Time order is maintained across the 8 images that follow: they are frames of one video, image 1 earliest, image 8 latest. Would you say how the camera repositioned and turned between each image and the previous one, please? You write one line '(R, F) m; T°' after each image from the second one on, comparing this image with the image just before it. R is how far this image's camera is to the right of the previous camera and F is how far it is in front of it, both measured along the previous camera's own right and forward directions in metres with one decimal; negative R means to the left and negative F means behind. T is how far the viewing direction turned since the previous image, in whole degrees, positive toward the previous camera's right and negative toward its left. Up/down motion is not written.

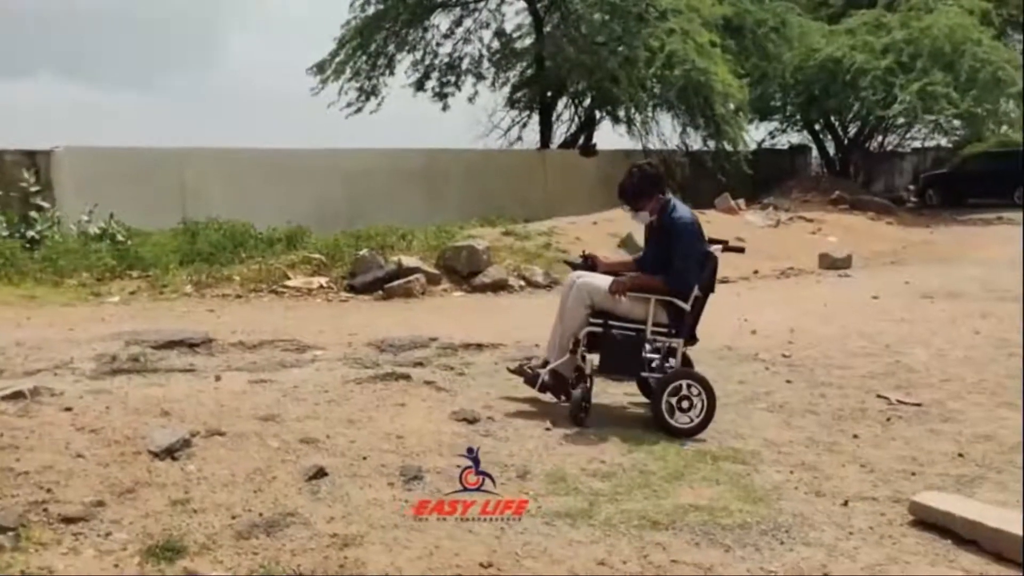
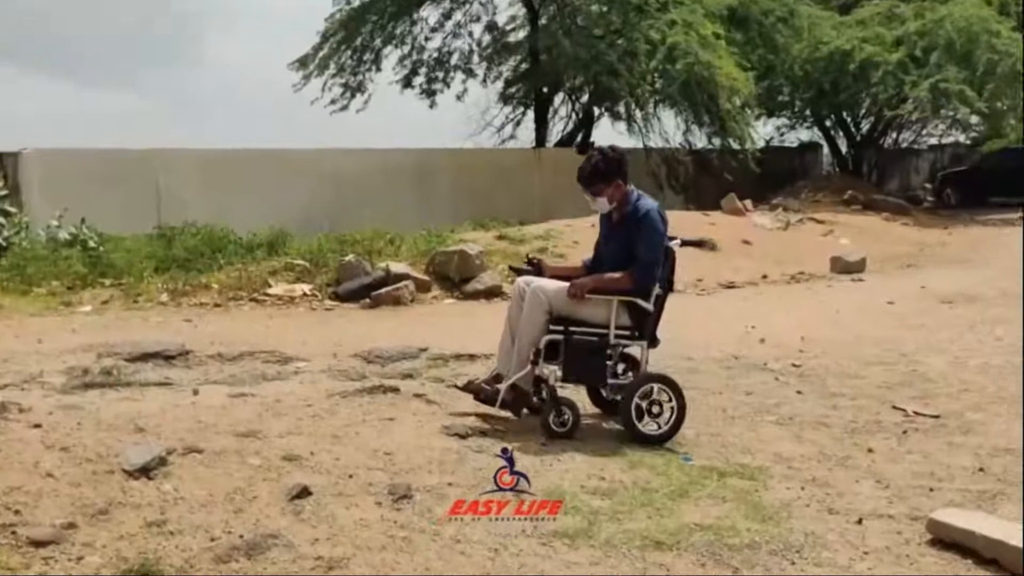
(0.0, +0.3) m; 0°
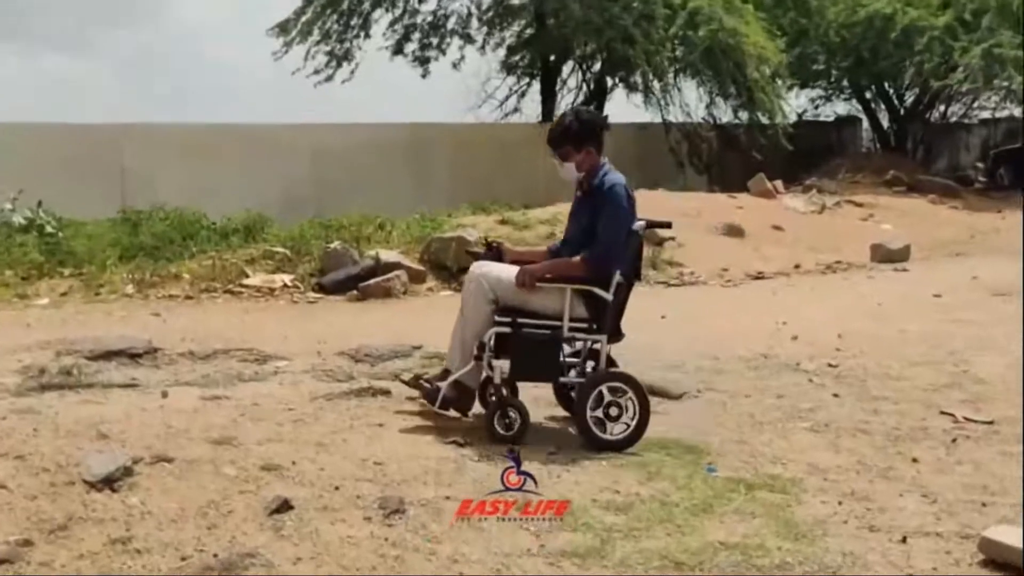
(0.0, +0.6) m; -1°
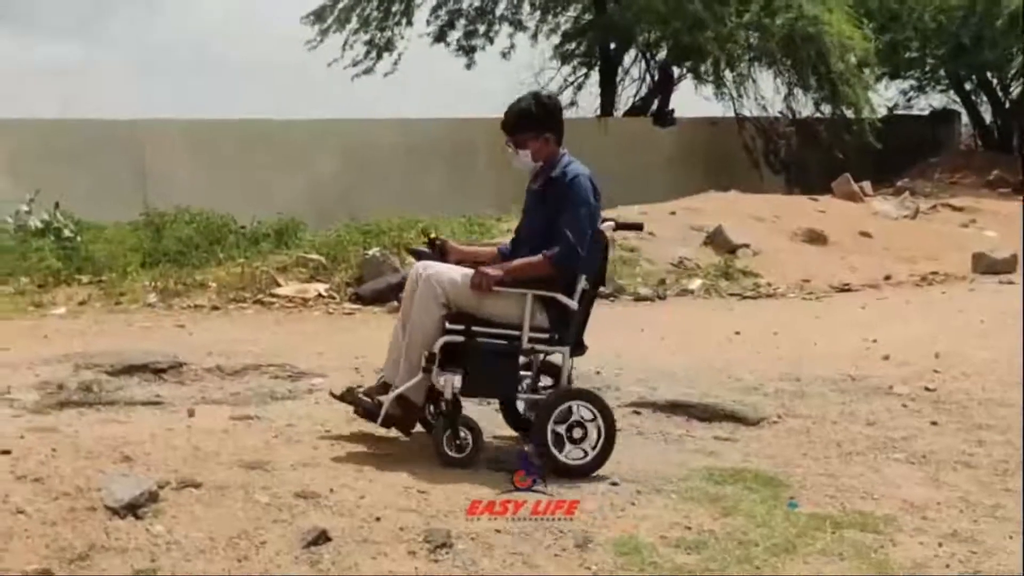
(+0.1, +0.5) m; -4°
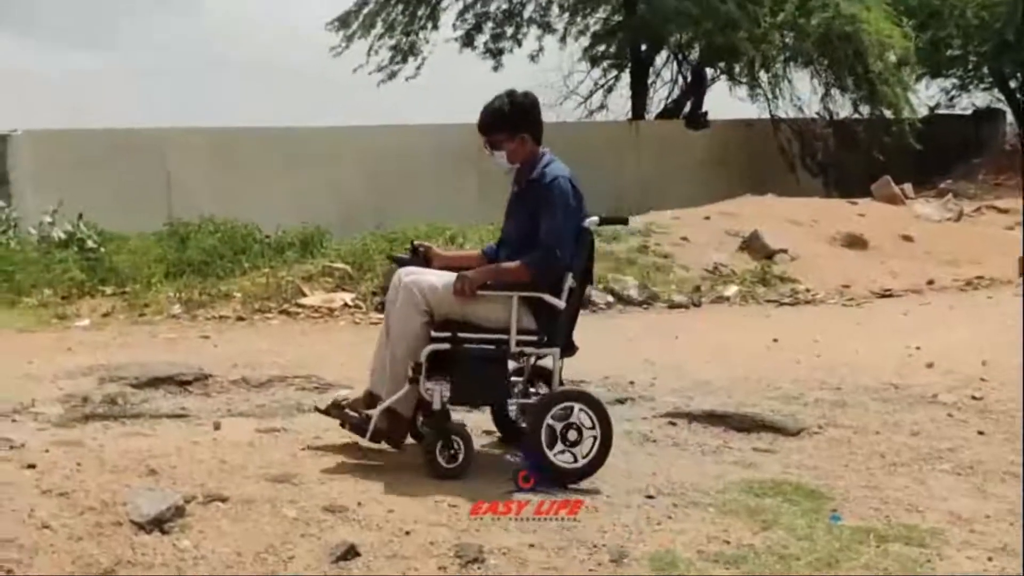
(0.0, +0.1) m; -2°
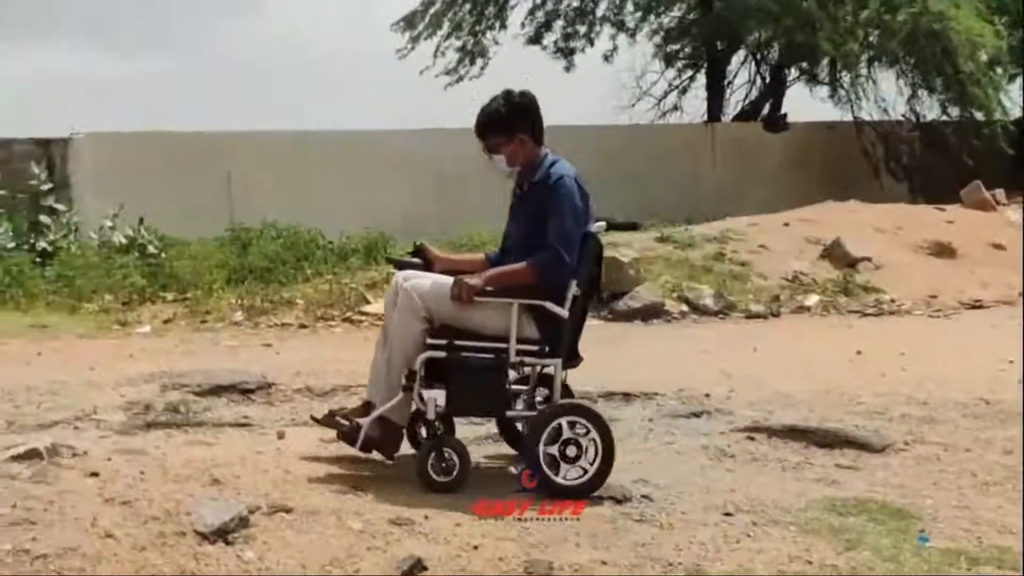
(-0.1, +0.1) m; -2°
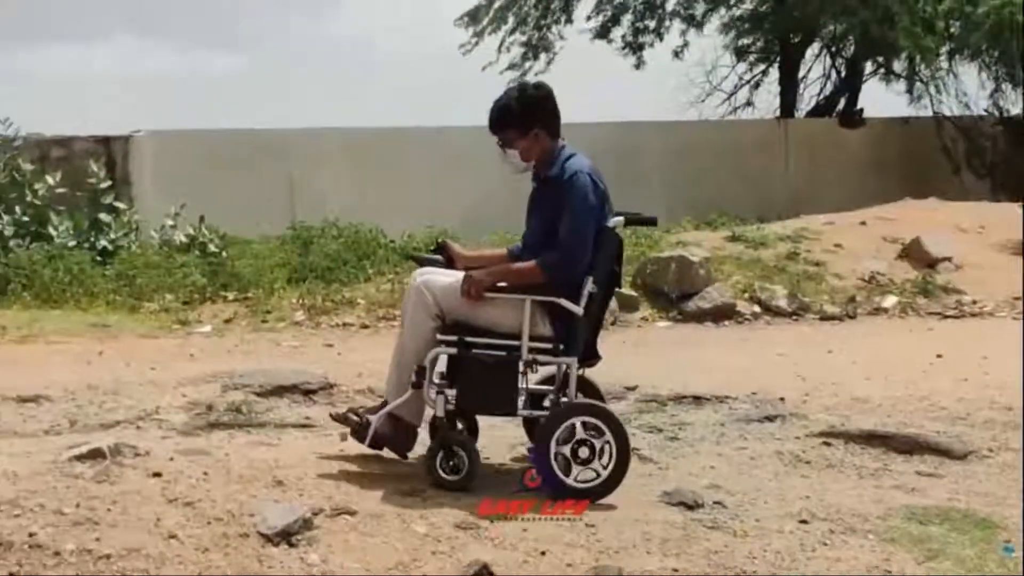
(-0.1, +0.1) m; -2°
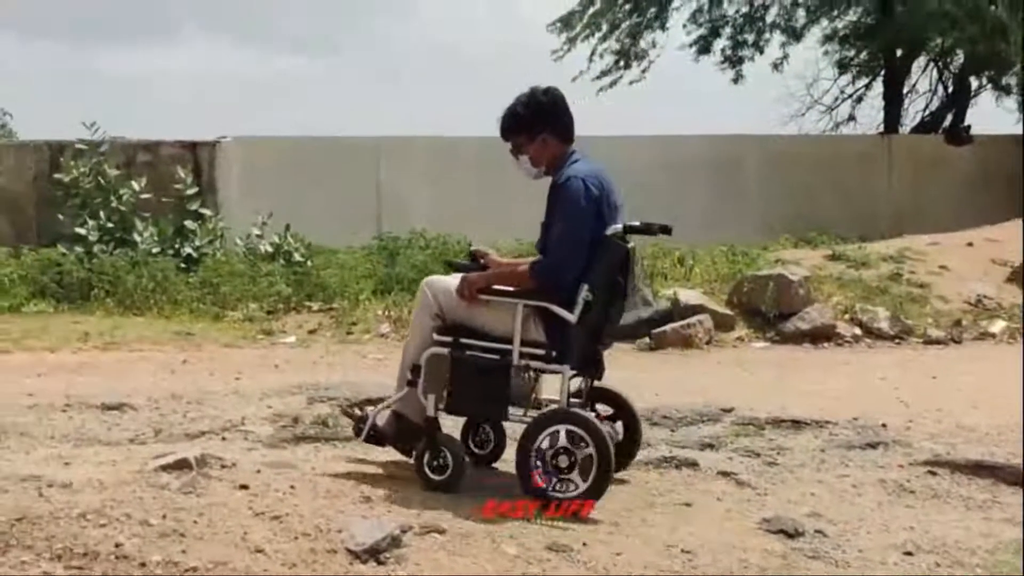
(-0.2, +0.1) m; -2°
